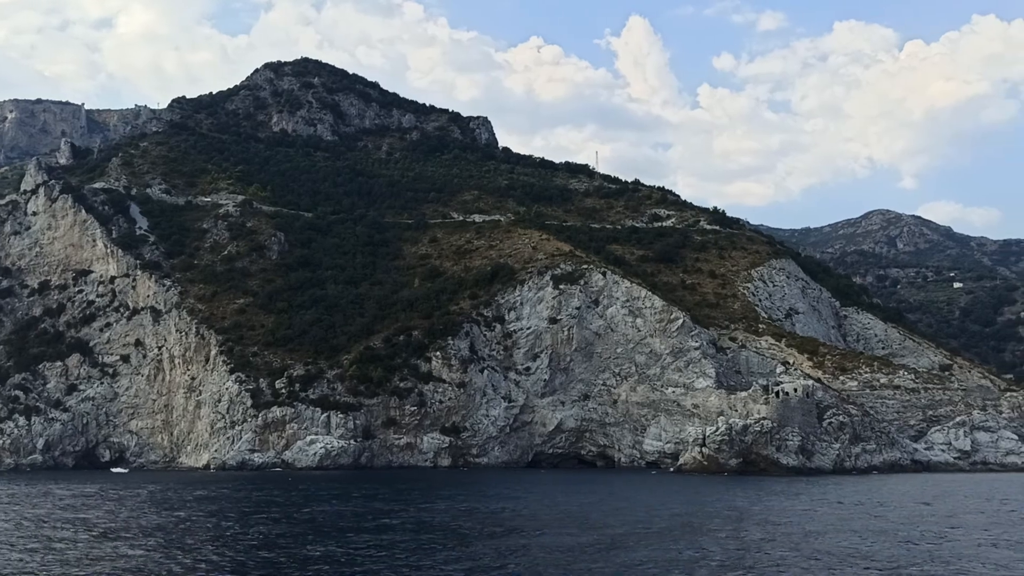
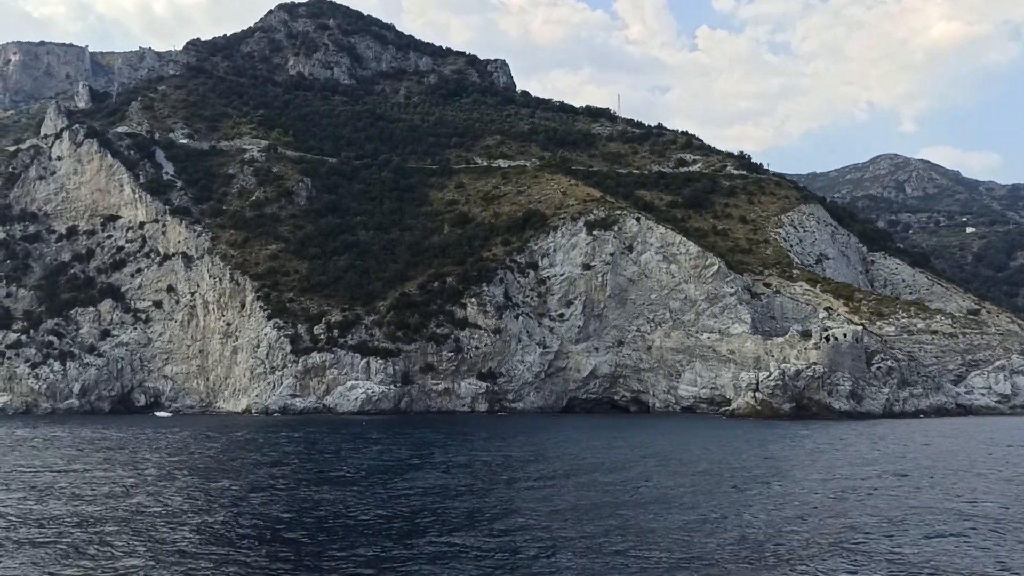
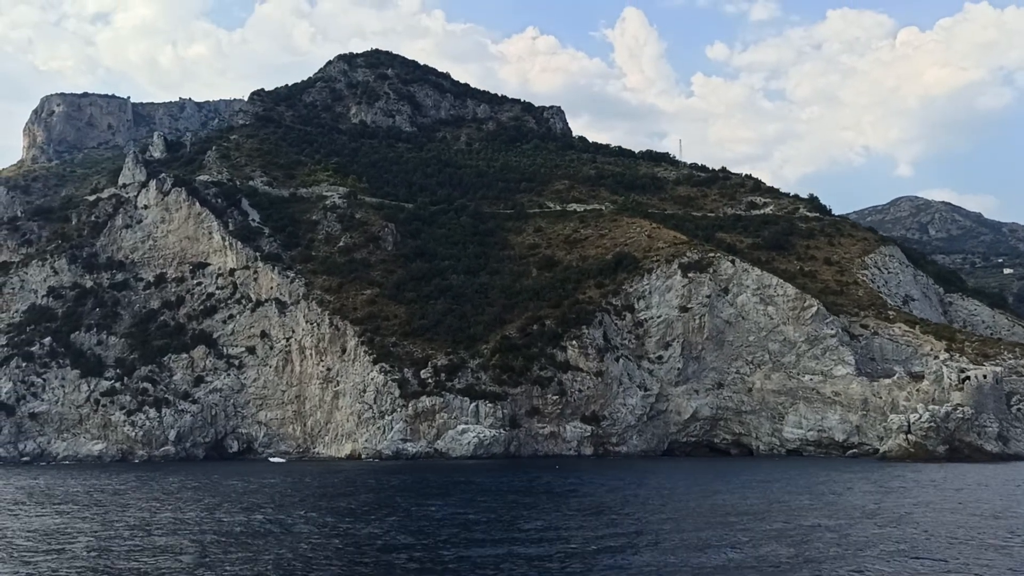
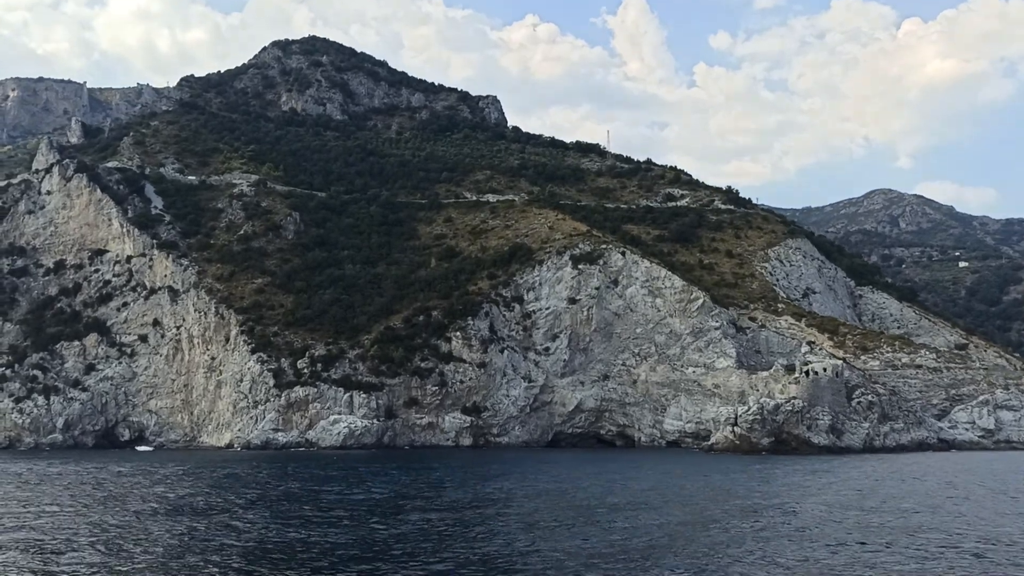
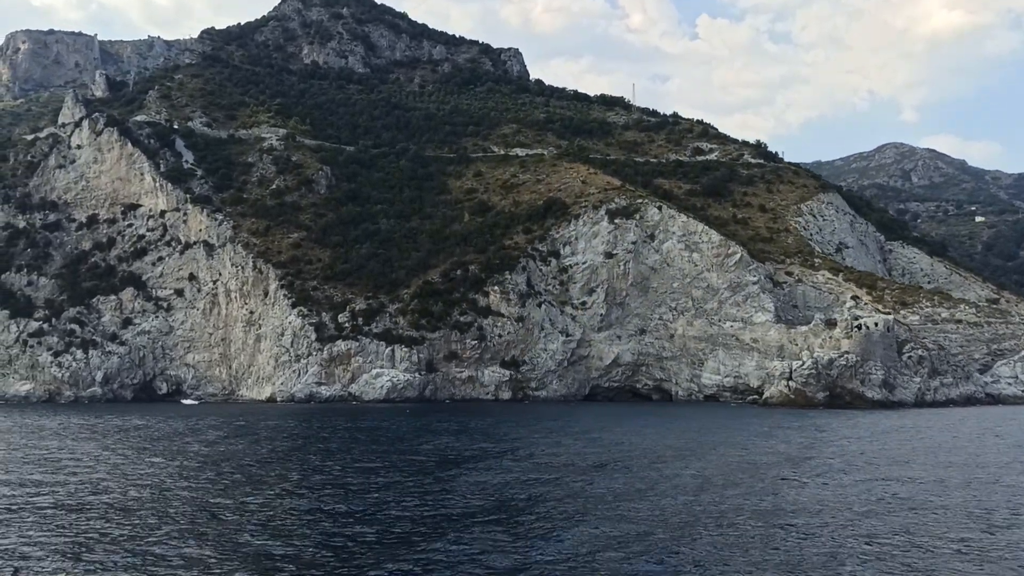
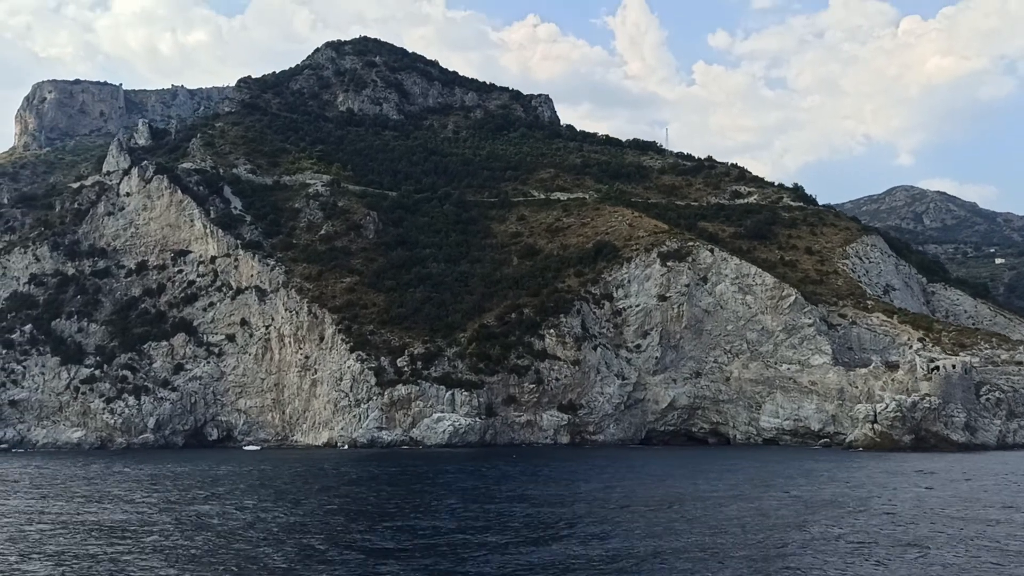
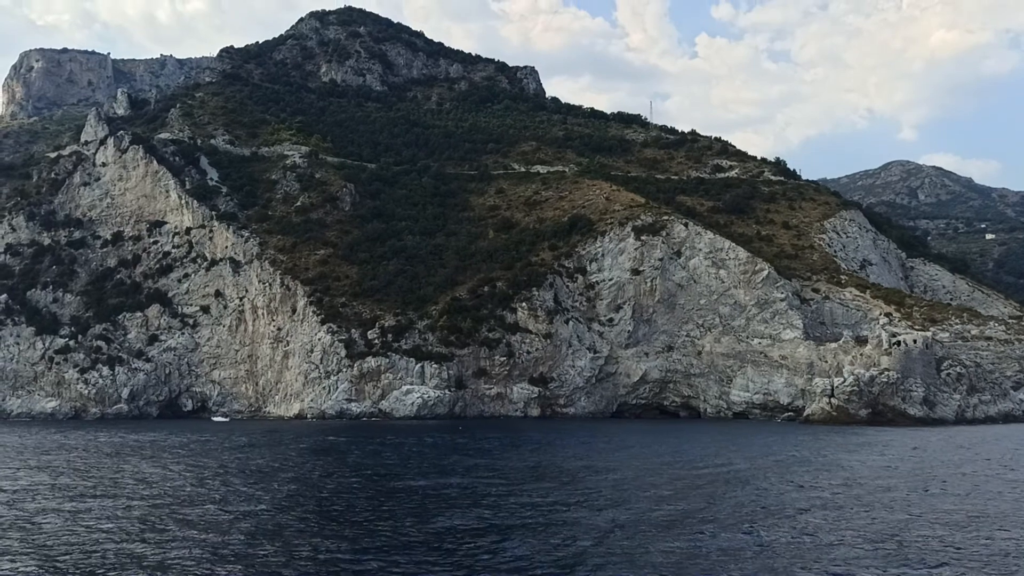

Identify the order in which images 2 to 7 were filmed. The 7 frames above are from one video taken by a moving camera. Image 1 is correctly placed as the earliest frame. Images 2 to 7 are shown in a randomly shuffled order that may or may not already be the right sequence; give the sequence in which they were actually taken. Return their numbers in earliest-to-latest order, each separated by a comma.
4, 2, 5, 7, 6, 3
